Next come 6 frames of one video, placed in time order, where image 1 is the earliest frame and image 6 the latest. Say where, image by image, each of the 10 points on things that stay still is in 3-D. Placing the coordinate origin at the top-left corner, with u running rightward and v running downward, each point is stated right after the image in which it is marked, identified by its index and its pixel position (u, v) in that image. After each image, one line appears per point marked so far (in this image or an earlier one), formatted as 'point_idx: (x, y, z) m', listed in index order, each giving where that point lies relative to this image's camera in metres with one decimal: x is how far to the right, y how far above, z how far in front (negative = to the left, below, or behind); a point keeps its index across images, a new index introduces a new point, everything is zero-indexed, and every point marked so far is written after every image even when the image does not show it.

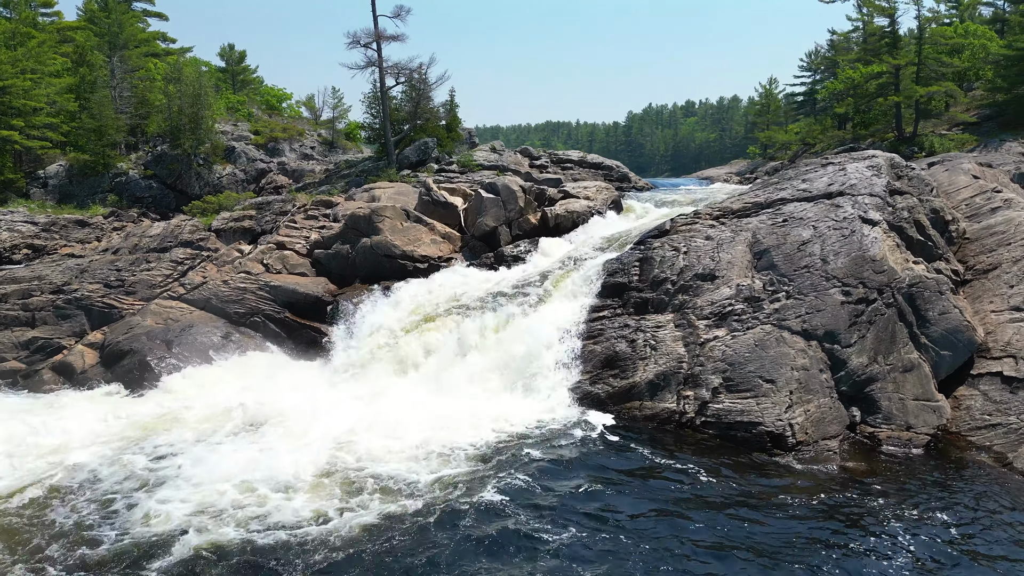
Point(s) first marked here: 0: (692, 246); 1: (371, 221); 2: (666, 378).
0: (+3.5, +0.8, +14.5) m
1: (-3.5, +1.7, +18.3) m
2: (+2.6, -1.5, +12.3) m
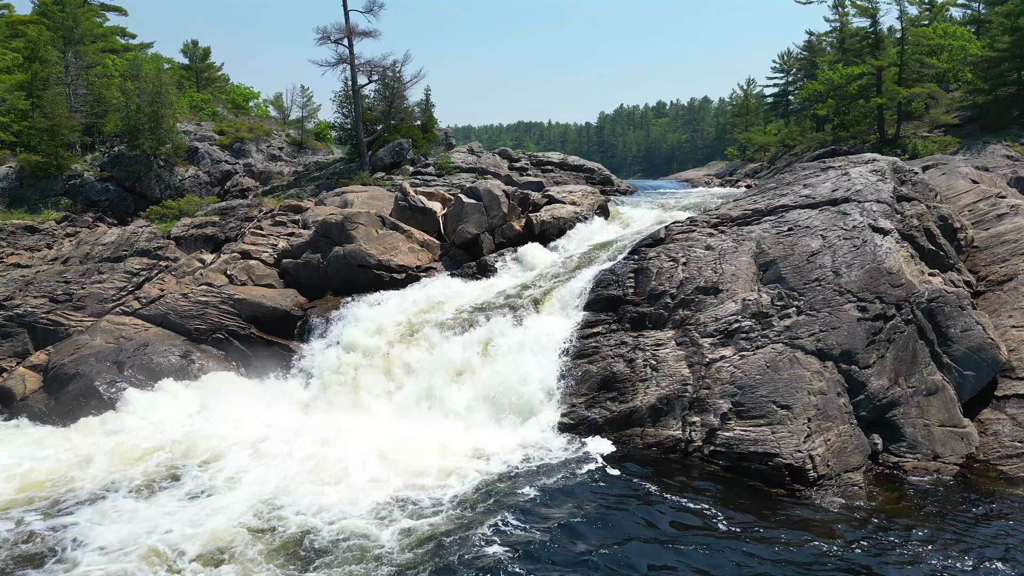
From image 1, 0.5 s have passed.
0: (+3.3, +0.6, +13.5) m
1: (-3.9, +1.4, +17.1) m
2: (+2.4, -1.8, +11.3) m
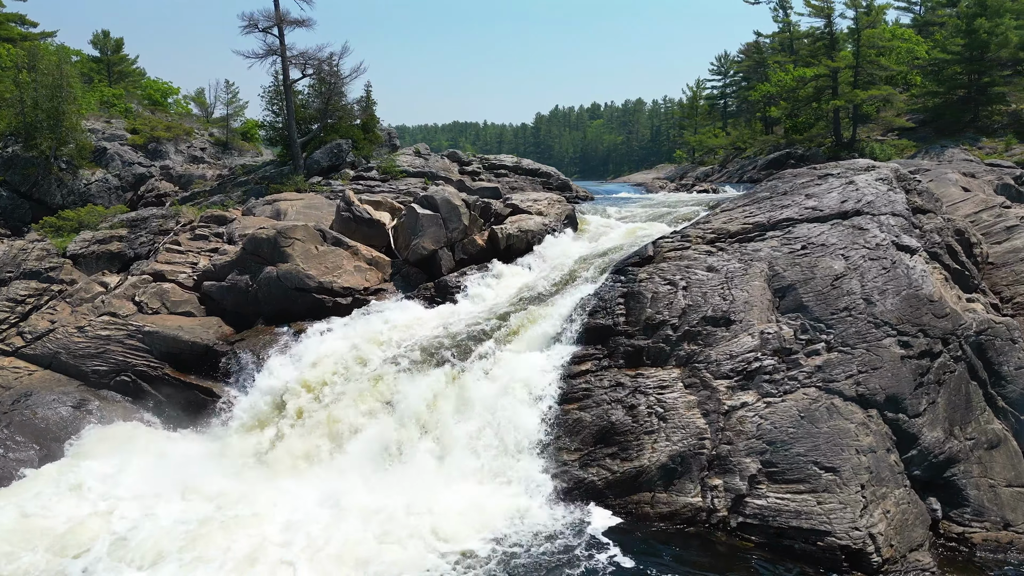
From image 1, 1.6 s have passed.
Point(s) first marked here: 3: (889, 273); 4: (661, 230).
0: (+2.8, +0.2, +11.6) m
1: (-4.7, +0.9, +14.5) m
2: (+2.2, -2.2, +9.3) m
3: (+5.3, +0.2, +10.4) m
4: (+3.1, +1.2, +15.3) m
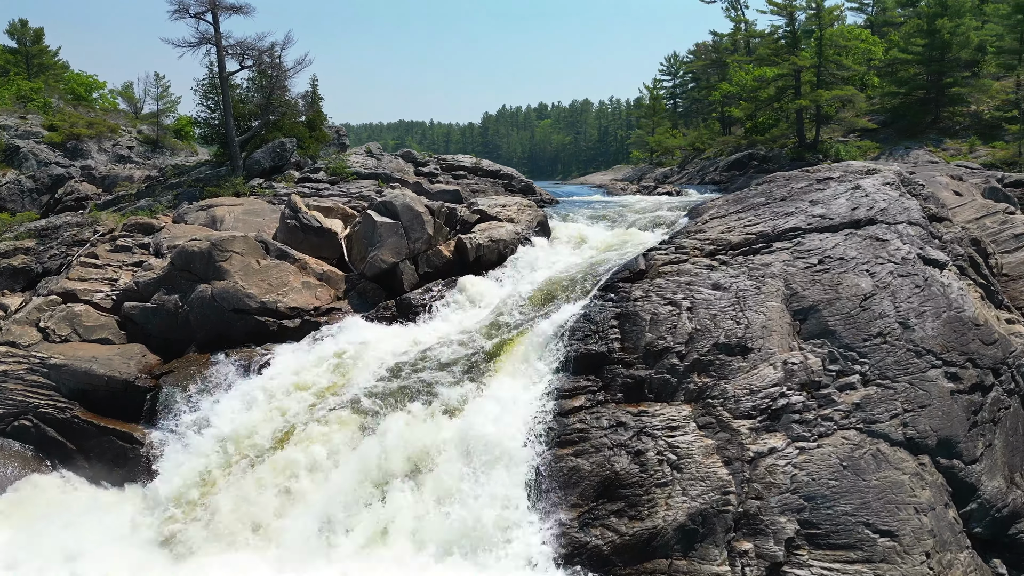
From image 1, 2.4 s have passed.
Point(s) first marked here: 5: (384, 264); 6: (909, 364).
0: (+2.5, -0.1, +10.2) m
1: (-5.2, +0.5, +12.6) m
2: (+2.1, -2.5, +7.9) m
3: (+5.1, -0.1, +9.2) m
4: (+2.5, +0.9, +13.9) m
5: (-2.3, +0.4, +13.3) m
6: (+4.5, -0.9, +8.4) m
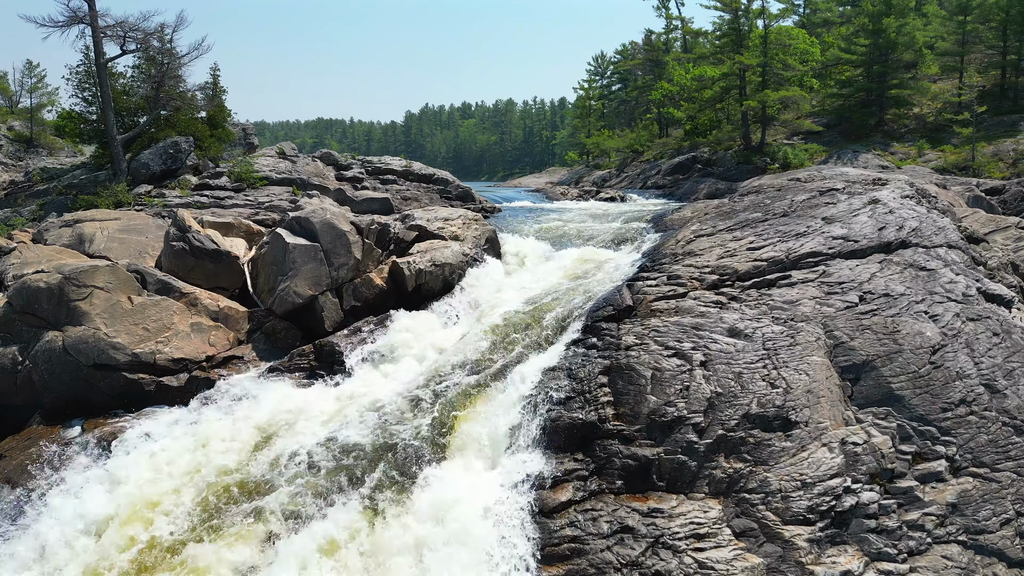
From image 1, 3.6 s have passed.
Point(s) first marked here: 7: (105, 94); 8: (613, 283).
0: (+2.1, -0.6, +7.9) m
1: (-5.8, -0.1, +9.5) m
2: (+1.9, -3.0, +5.5) m
3: (+4.8, -0.5, +7.2) m
4: (+1.7, +0.4, +11.6) m
5: (-3.1, -0.1, +10.5) m
6: (+4.3, -1.4, +6.3) m
7: (-9.7, +4.6, +17.5) m
8: (+1.5, +0.1, +10.8) m
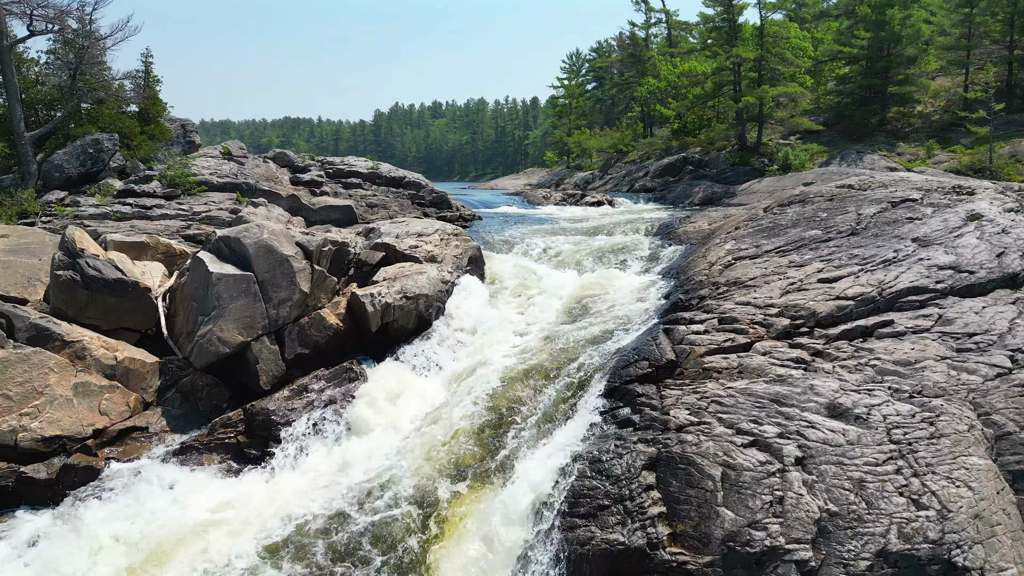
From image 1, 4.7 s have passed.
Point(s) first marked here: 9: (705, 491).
0: (+2.2, -1.1, +5.5) m
1: (-5.8, -0.6, +6.8) m
2: (+2.1, -3.5, +3.1) m
3: (+4.9, -1.0, +4.9) m
4: (+1.6, -0.1, +9.1) m
5: (-3.1, -0.6, +7.9) m
6: (+4.4, -1.8, +4.0) m
7: (-10.0, +4.1, +14.6) m
8: (+1.4, -0.3, +8.4) m
9: (+1.4, -1.5, +5.4) m
